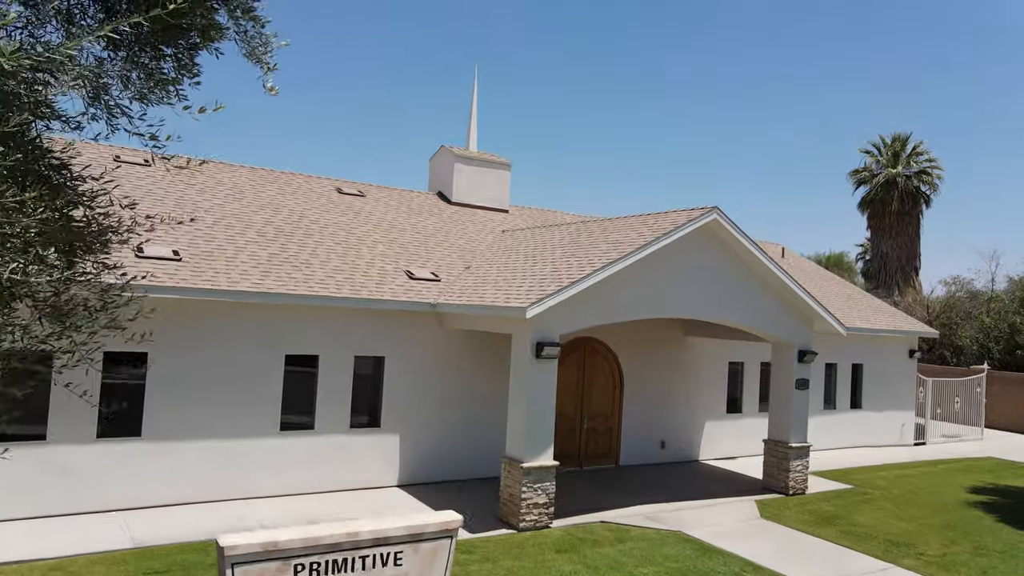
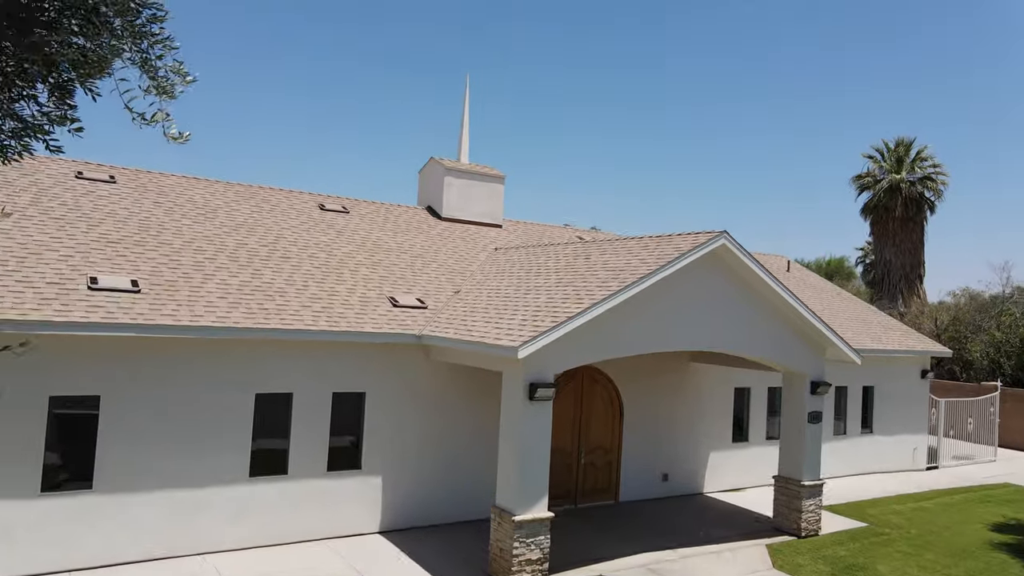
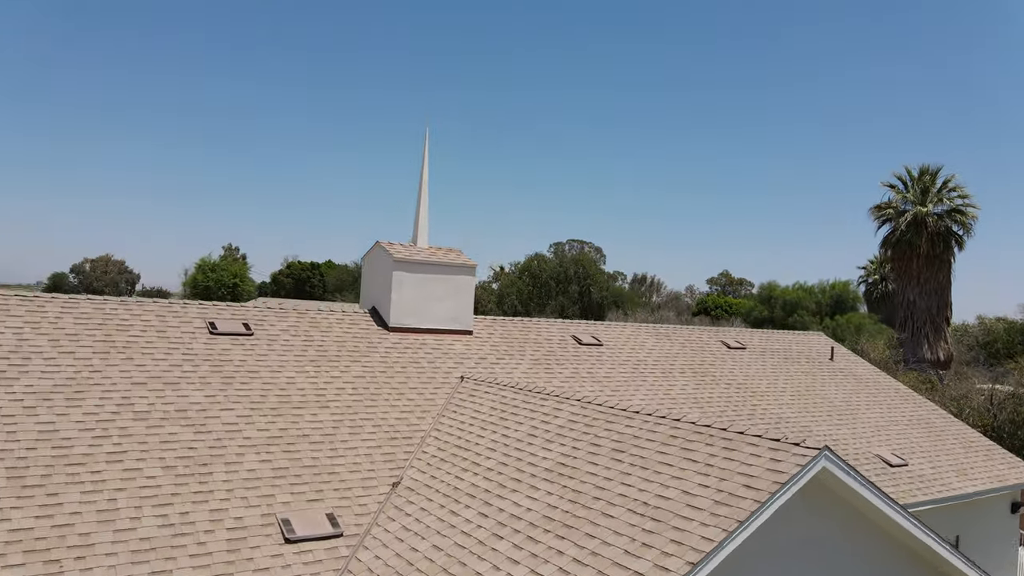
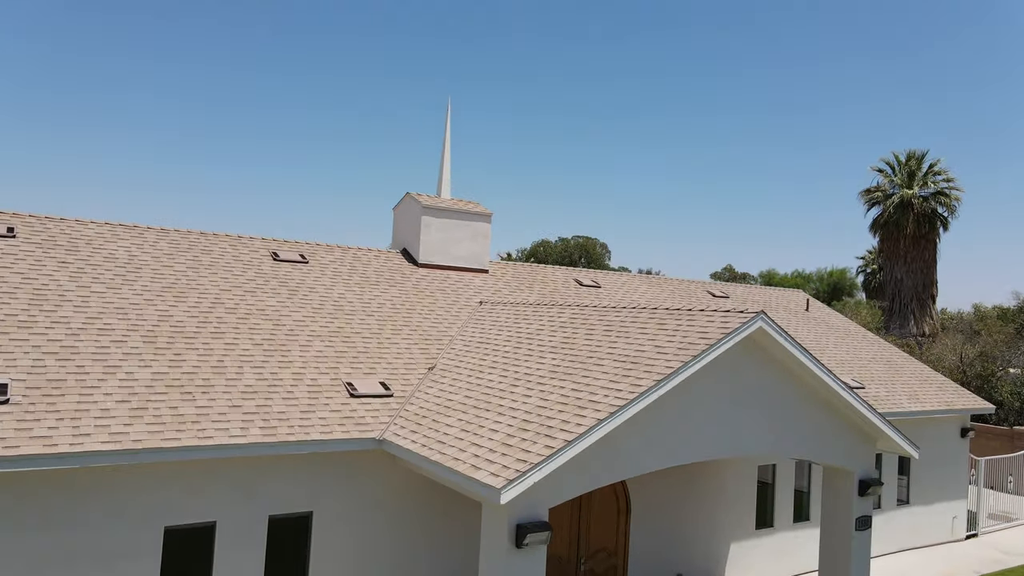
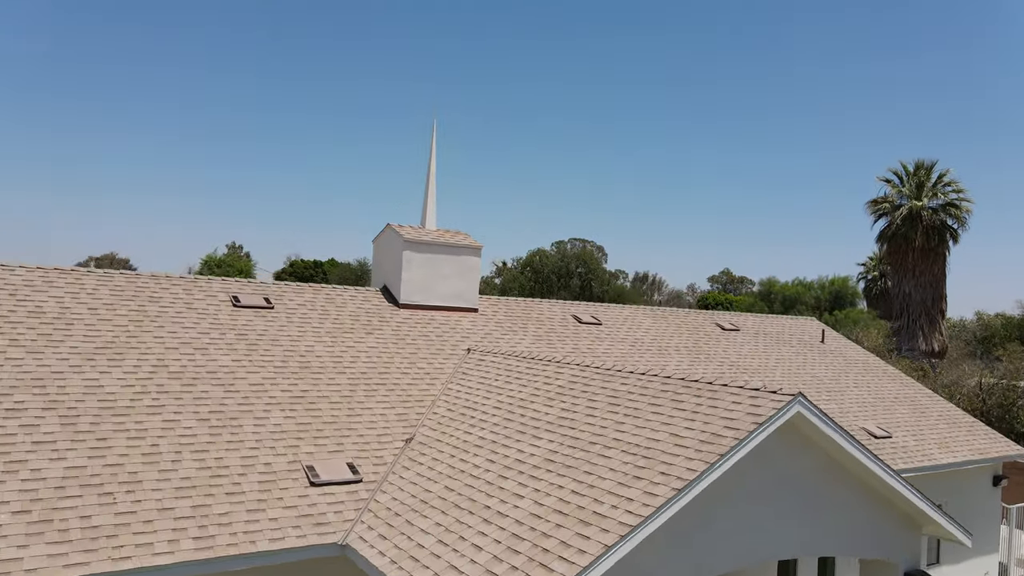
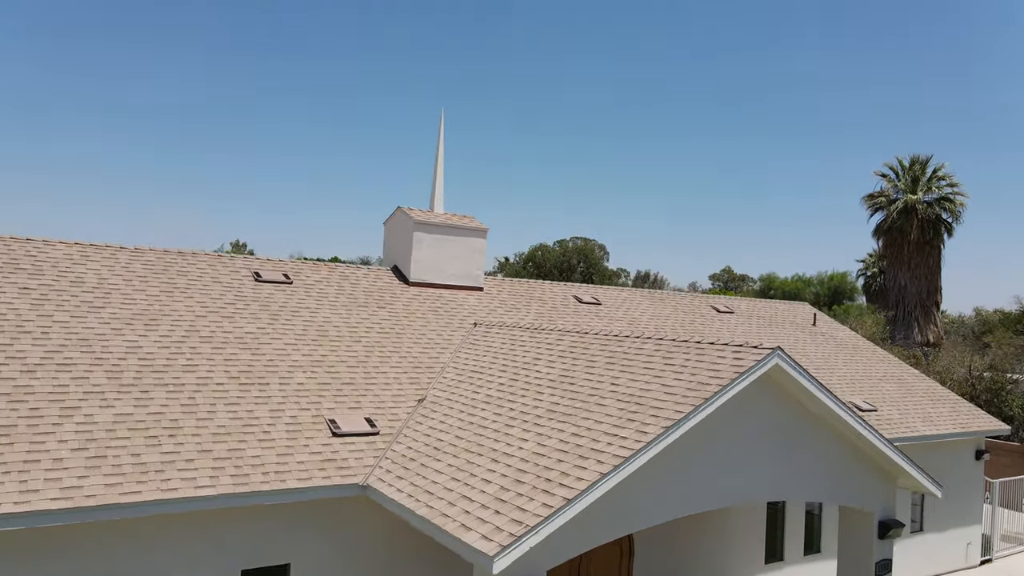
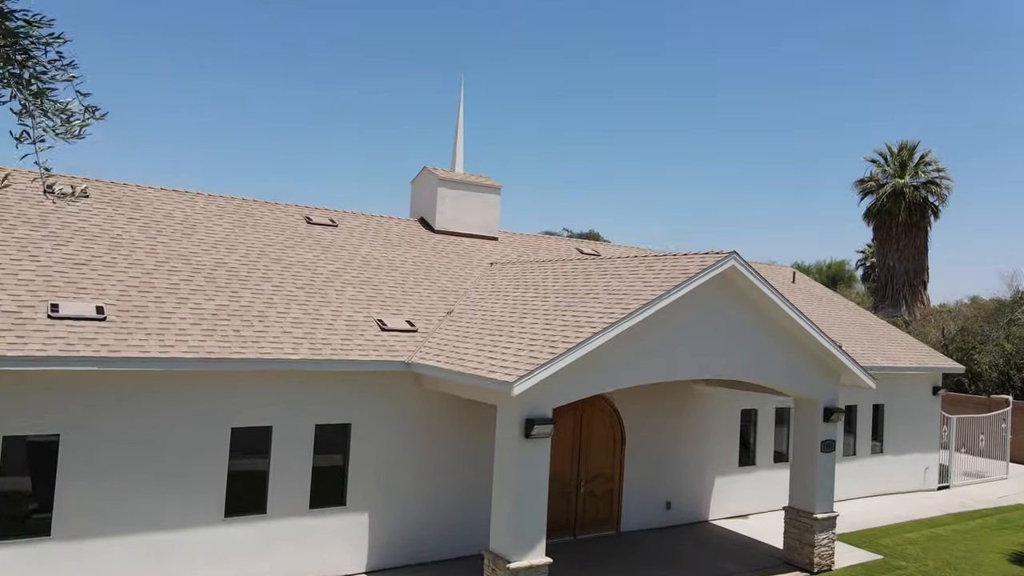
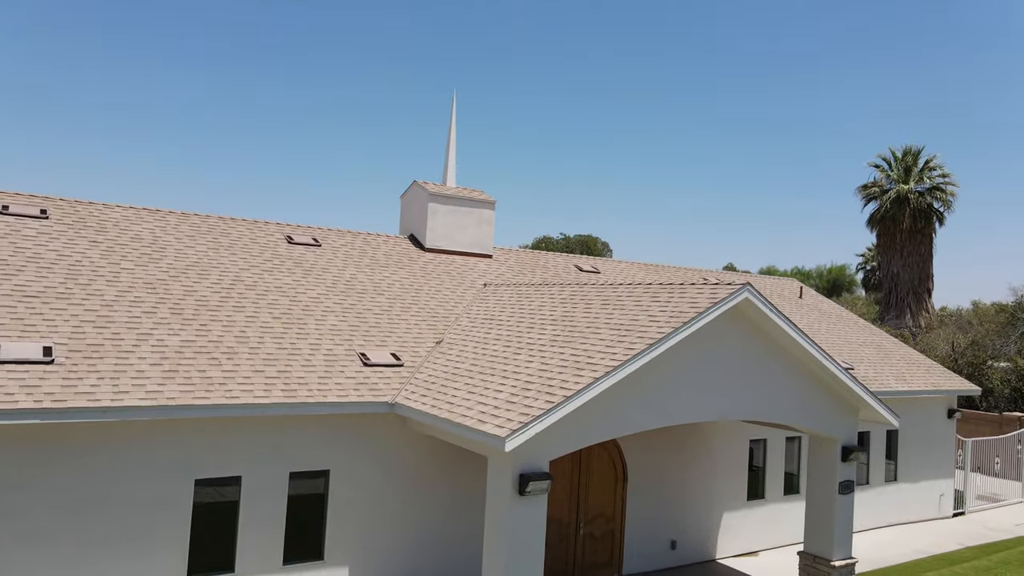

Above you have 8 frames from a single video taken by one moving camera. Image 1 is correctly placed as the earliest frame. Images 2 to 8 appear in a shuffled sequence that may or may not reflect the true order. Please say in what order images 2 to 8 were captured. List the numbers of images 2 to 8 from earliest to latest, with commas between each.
2, 7, 8, 4, 6, 5, 3
